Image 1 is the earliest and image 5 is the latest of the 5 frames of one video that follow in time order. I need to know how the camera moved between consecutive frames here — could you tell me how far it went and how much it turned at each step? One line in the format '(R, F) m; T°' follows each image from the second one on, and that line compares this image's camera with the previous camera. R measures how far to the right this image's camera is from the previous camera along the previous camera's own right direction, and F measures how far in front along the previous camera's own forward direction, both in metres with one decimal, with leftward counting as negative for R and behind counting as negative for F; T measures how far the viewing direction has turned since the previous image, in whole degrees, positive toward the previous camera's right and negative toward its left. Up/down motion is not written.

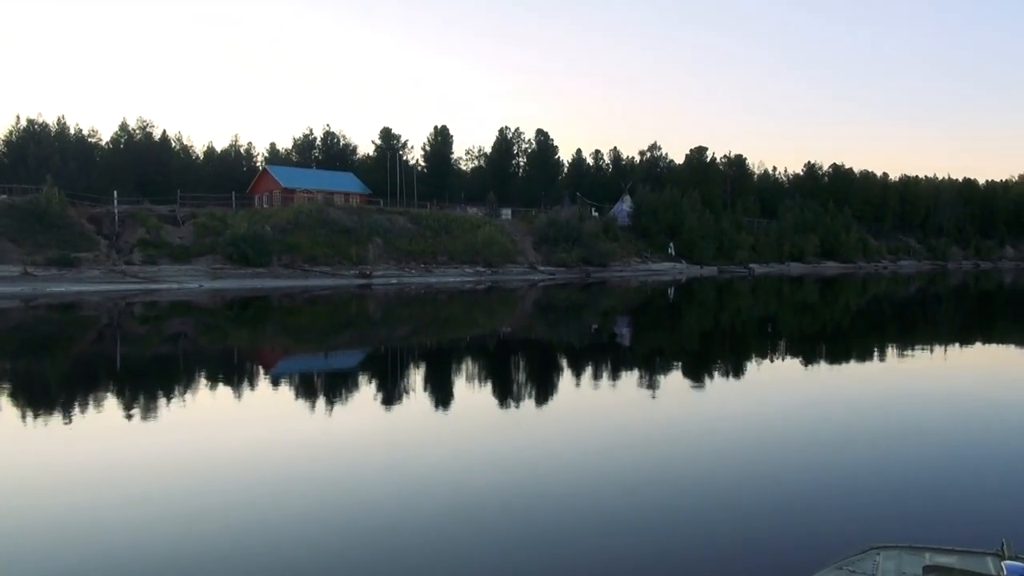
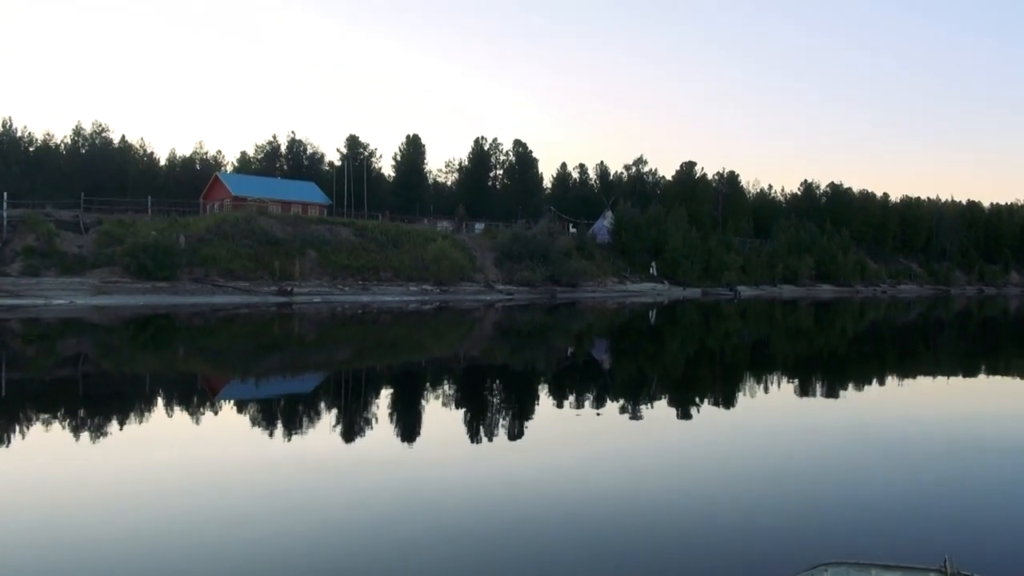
(+0.6, +1.0) m; 0°
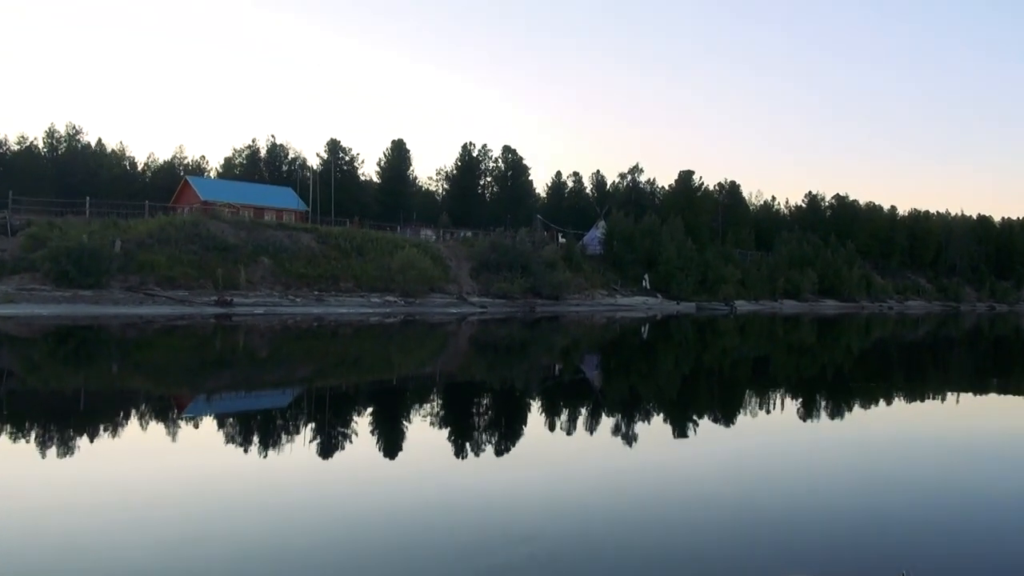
(+0.4, +0.7) m; -1°
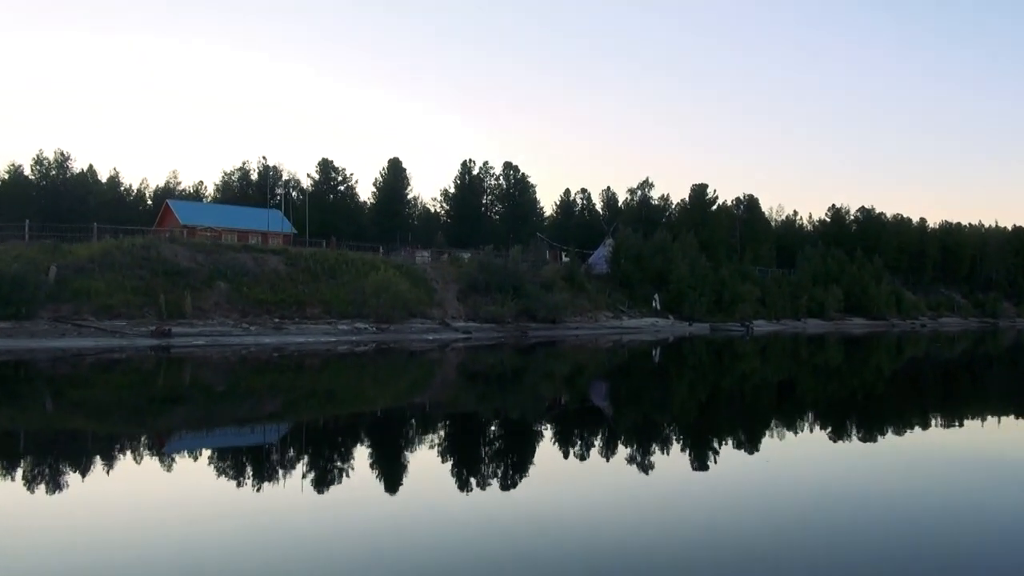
(+0.4, +0.8) m; -2°
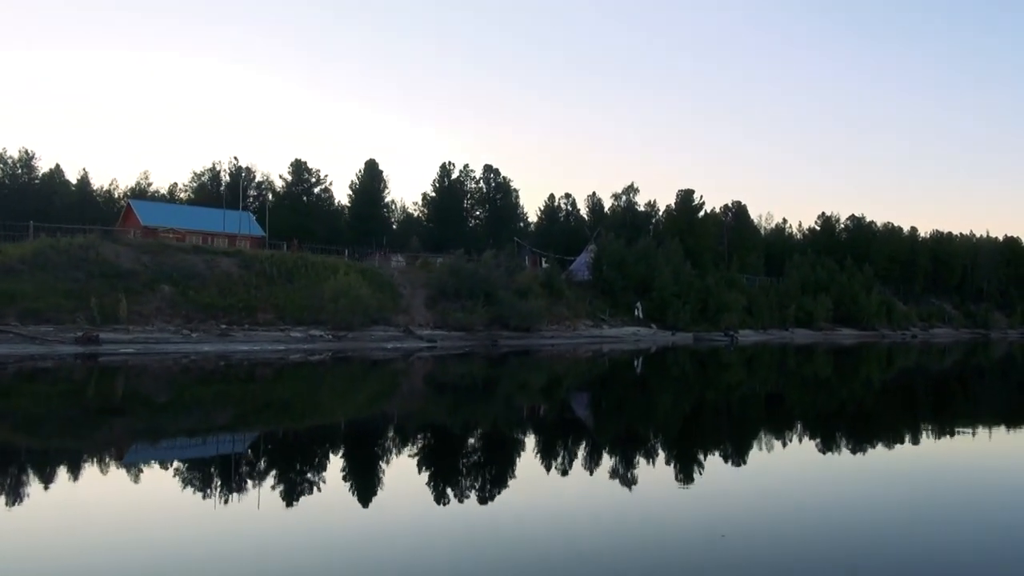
(+0.2, +0.4) m; +1°
